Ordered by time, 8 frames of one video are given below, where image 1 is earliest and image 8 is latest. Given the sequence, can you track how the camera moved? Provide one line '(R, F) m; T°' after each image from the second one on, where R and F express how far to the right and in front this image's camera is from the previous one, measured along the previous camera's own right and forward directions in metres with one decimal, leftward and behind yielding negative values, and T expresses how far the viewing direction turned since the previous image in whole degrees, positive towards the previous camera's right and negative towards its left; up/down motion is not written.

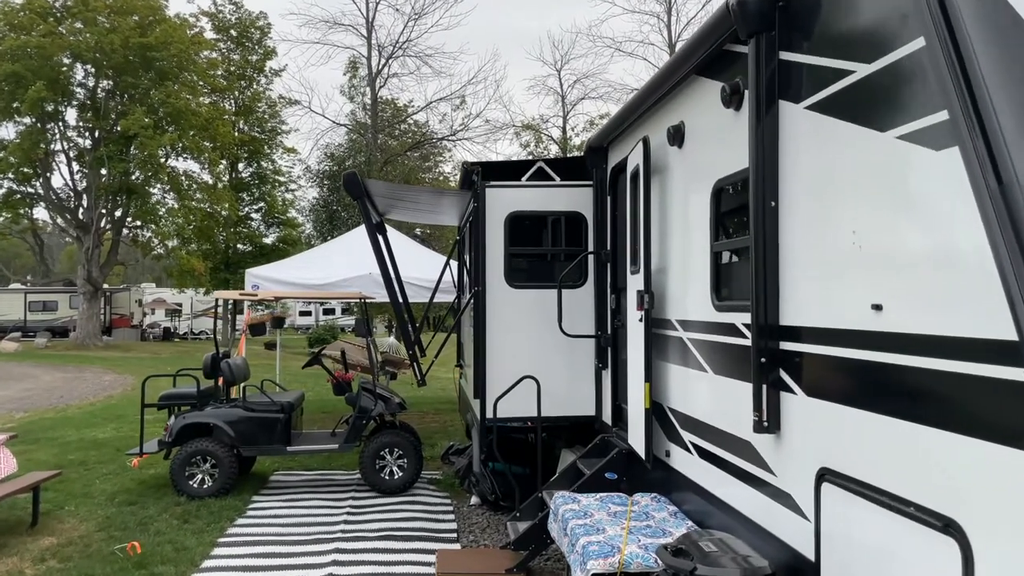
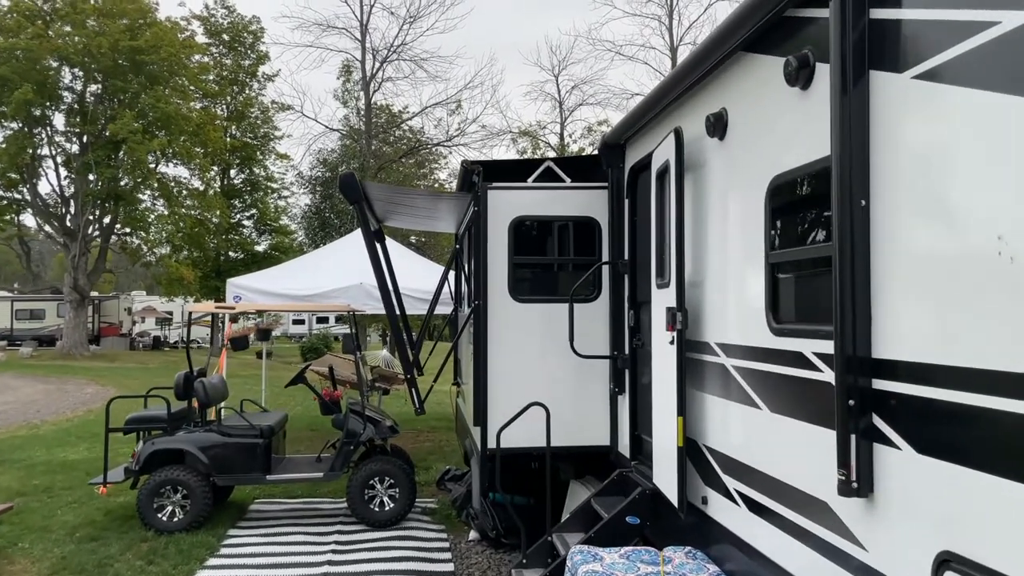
(-0.1, +0.6) m; 0°
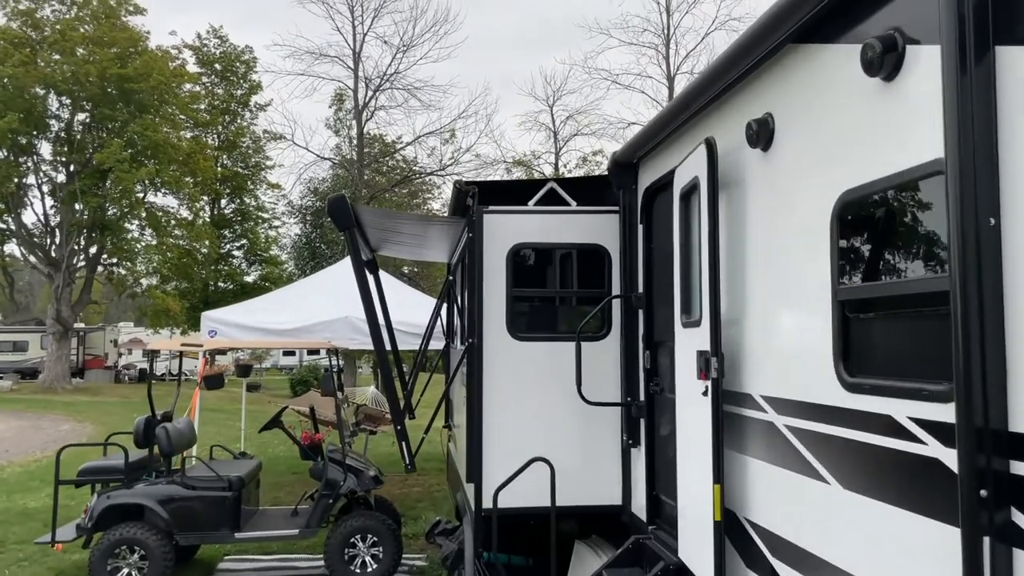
(0.0, +0.6) m; +1°
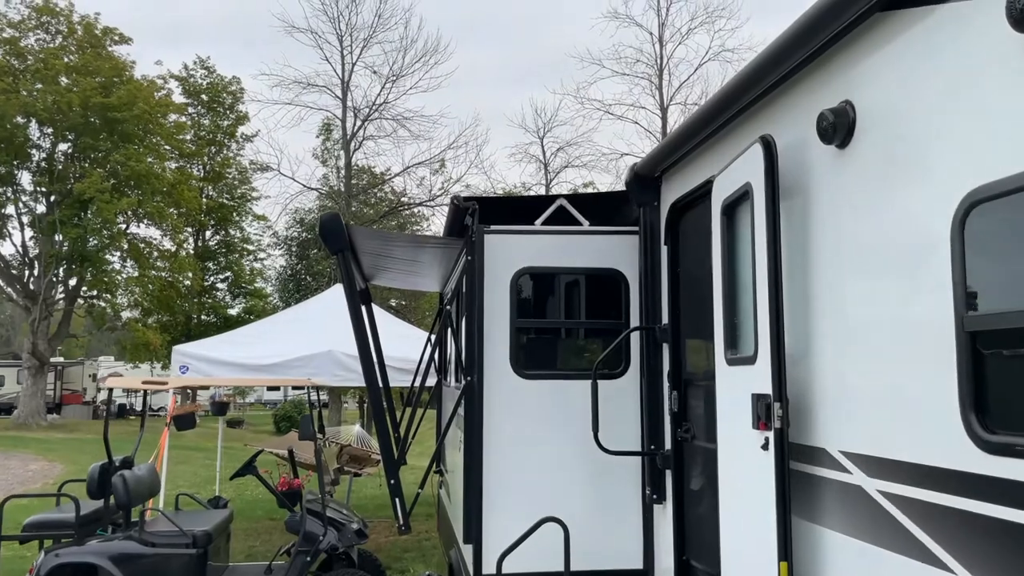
(-0.1, +0.6) m; +1°
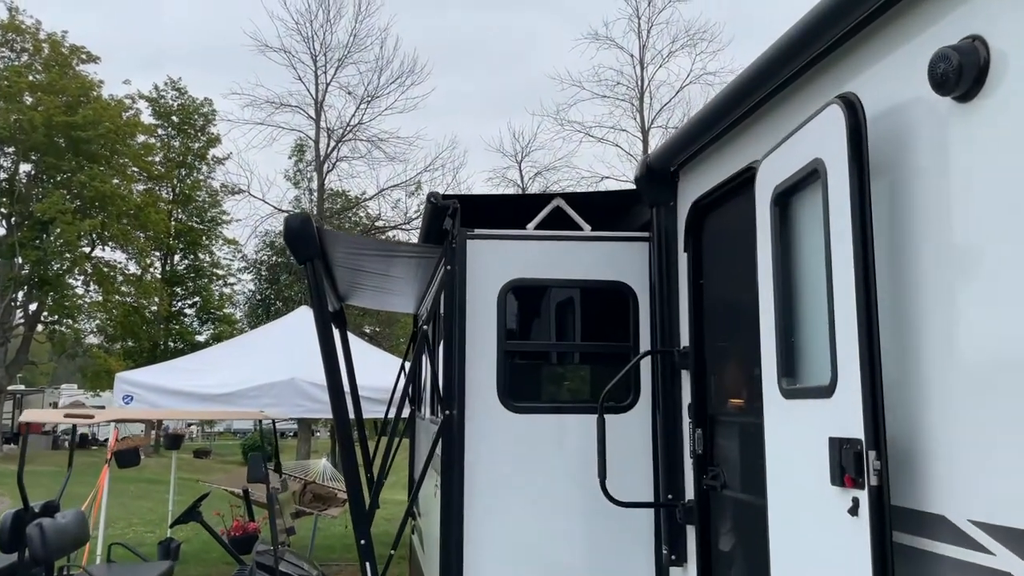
(-0.1, +0.7) m; +2°
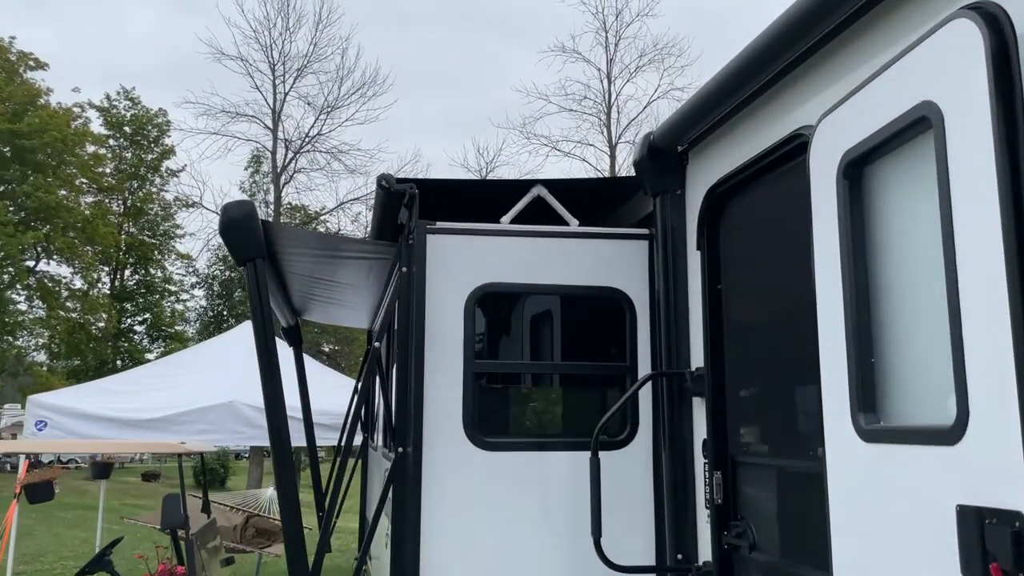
(0.0, +0.6) m; +3°
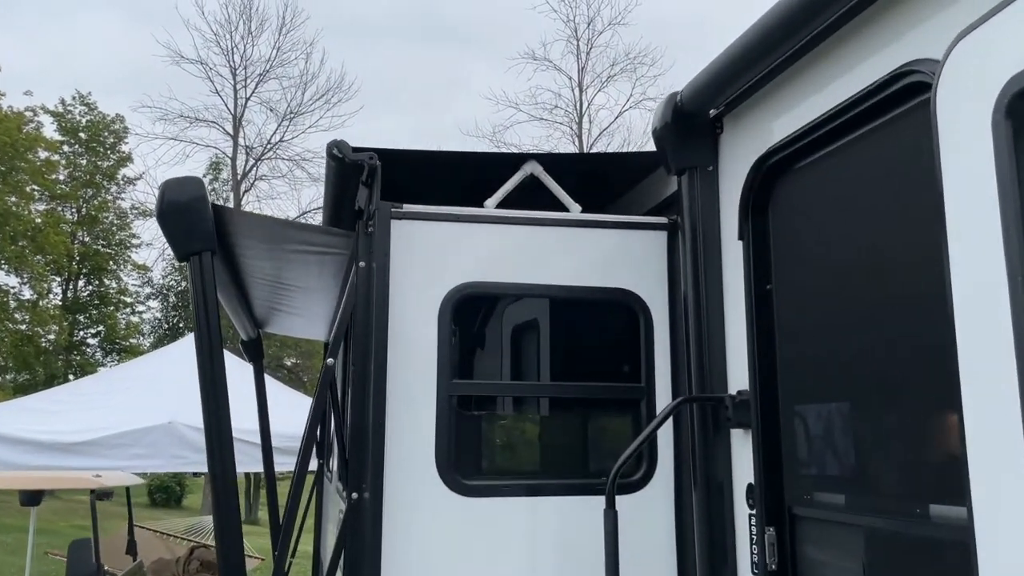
(-0.1, +0.6) m; +2°
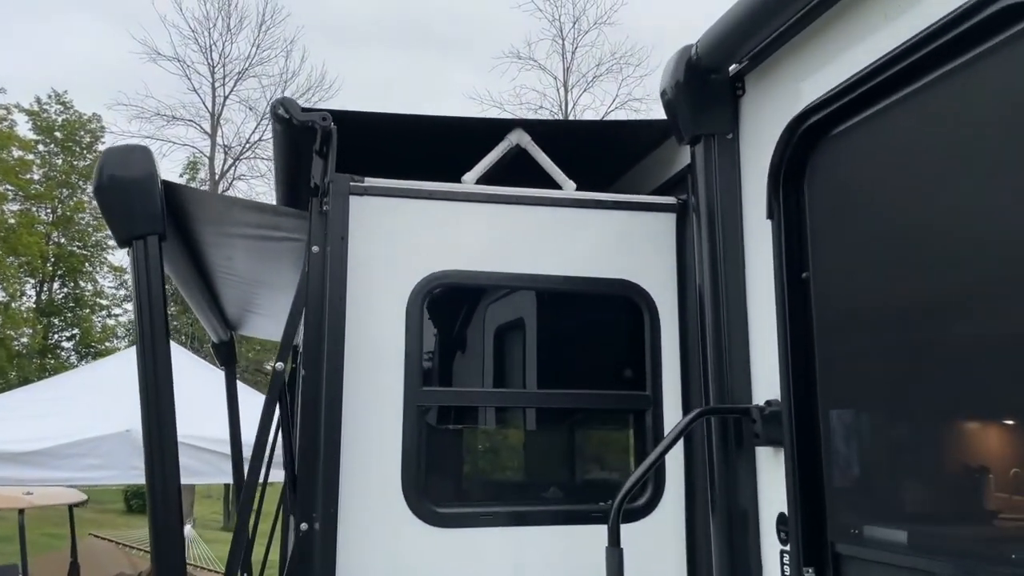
(0.0, +0.3) m; +1°
